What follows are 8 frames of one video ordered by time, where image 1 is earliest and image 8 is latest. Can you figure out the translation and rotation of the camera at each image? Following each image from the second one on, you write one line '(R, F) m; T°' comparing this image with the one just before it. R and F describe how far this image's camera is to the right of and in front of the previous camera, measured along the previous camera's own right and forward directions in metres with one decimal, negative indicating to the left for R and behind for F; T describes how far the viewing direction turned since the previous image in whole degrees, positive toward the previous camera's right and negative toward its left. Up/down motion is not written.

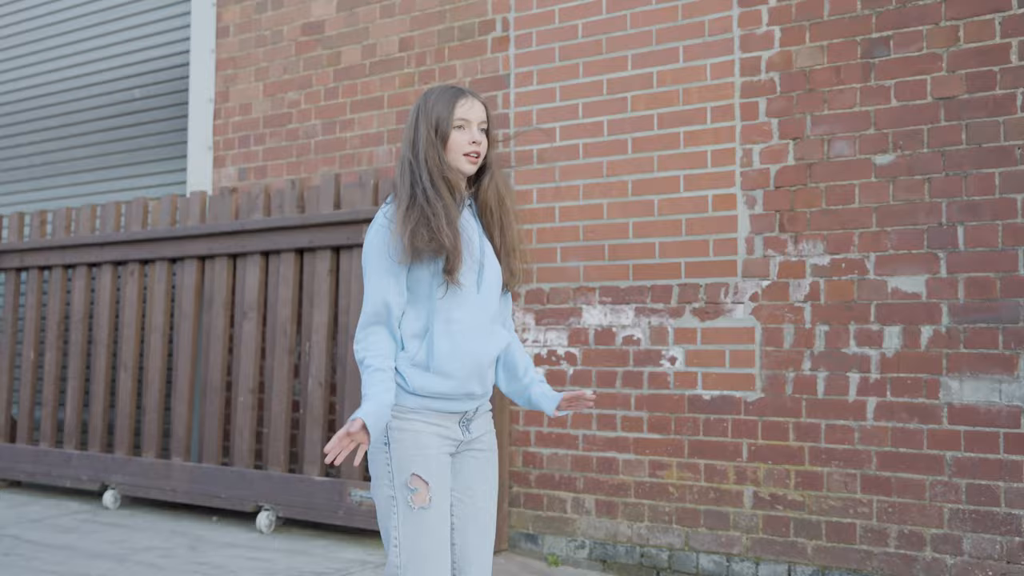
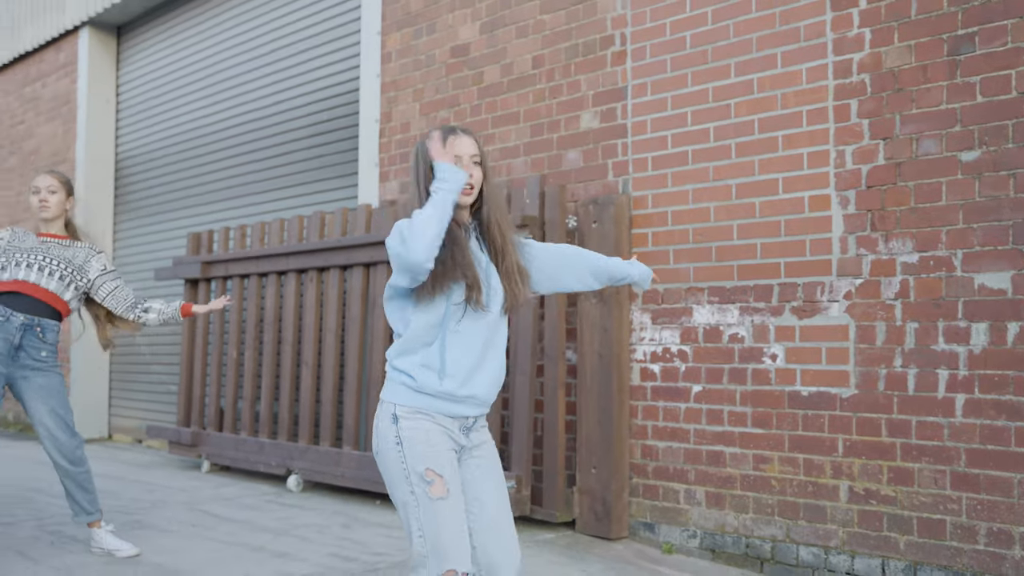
(+0.5, -0.2) m; -12°
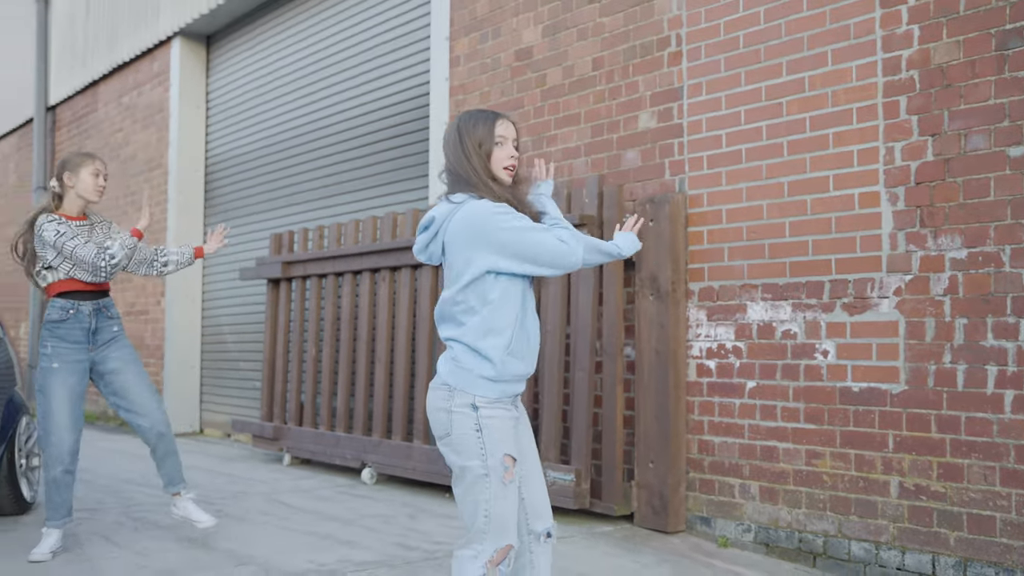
(+0.2, -0.1) m; -5°
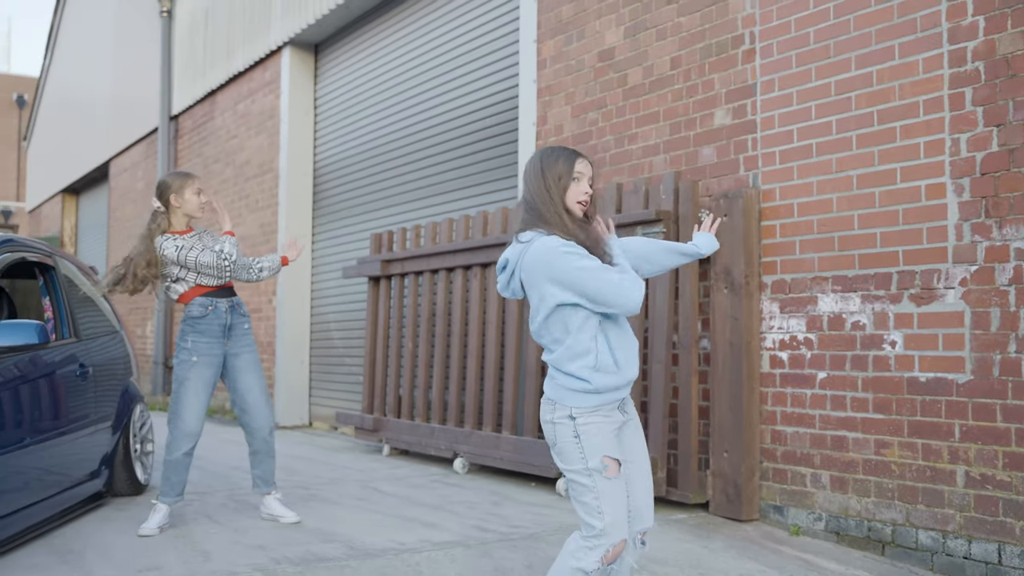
(+0.2, -0.2) m; -6°
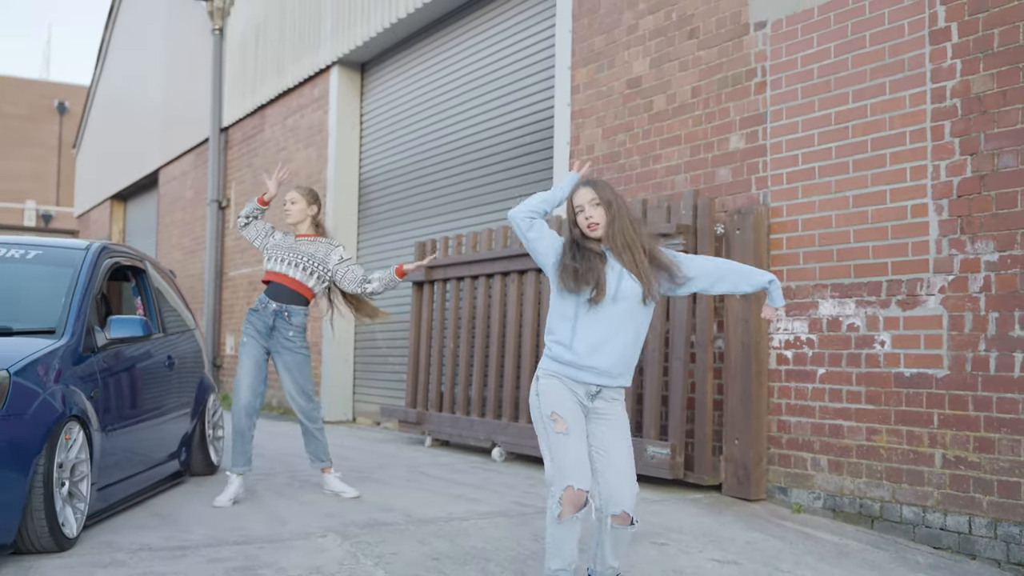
(0.0, -0.6) m; -1°
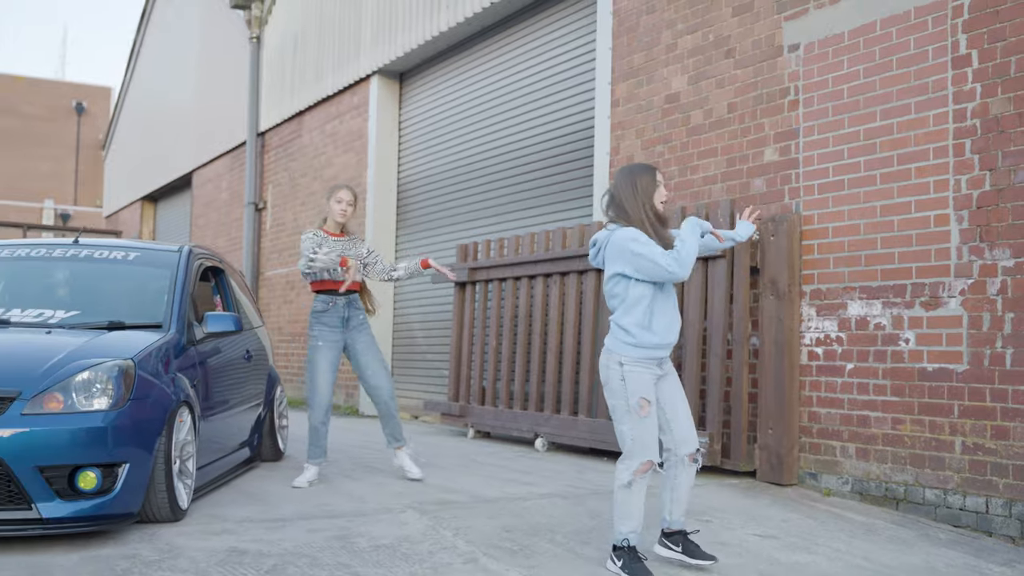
(-0.2, -0.5) m; 0°
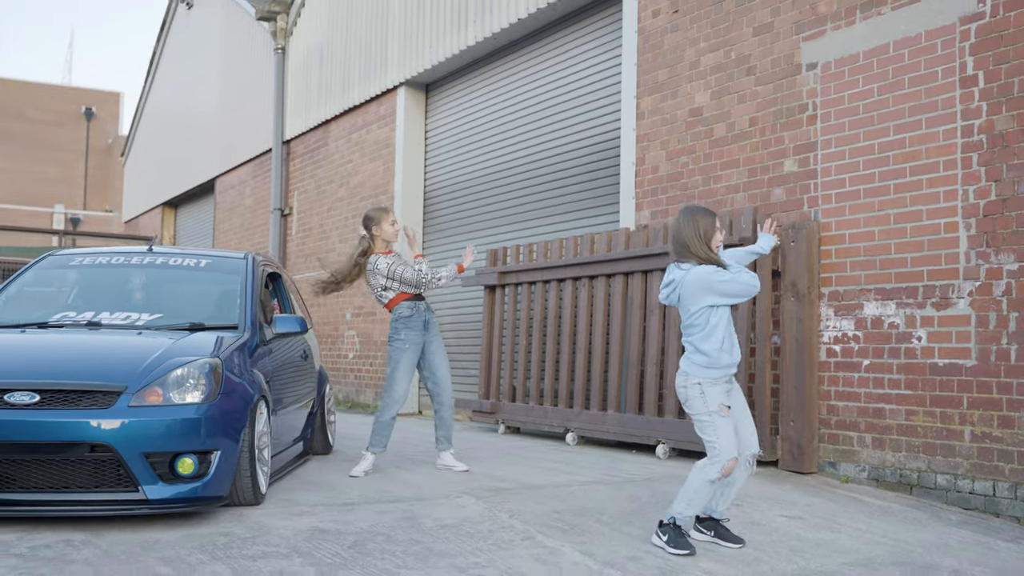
(-0.2, -0.4) m; 0°
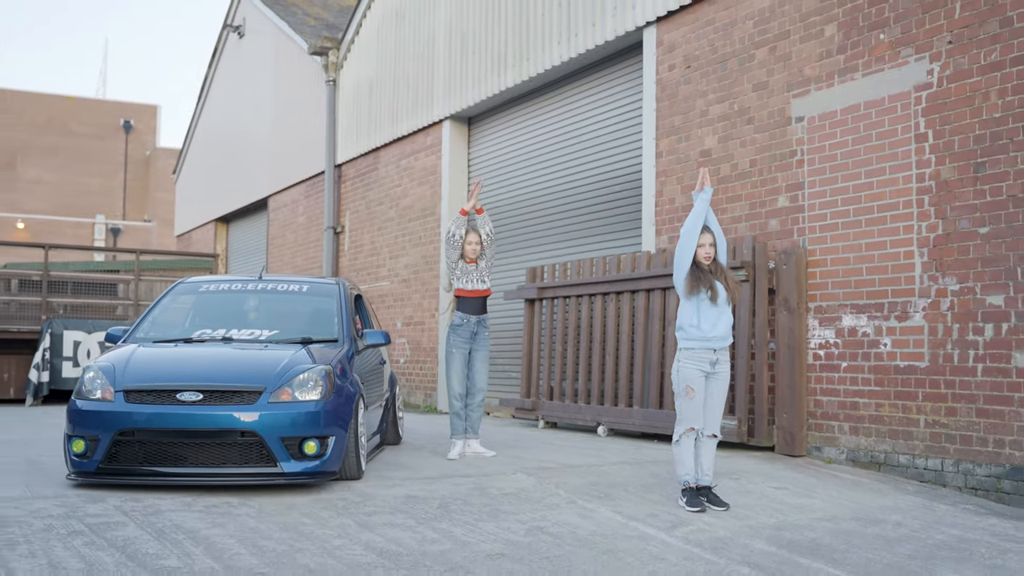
(-0.1, -1.3) m; -1°
